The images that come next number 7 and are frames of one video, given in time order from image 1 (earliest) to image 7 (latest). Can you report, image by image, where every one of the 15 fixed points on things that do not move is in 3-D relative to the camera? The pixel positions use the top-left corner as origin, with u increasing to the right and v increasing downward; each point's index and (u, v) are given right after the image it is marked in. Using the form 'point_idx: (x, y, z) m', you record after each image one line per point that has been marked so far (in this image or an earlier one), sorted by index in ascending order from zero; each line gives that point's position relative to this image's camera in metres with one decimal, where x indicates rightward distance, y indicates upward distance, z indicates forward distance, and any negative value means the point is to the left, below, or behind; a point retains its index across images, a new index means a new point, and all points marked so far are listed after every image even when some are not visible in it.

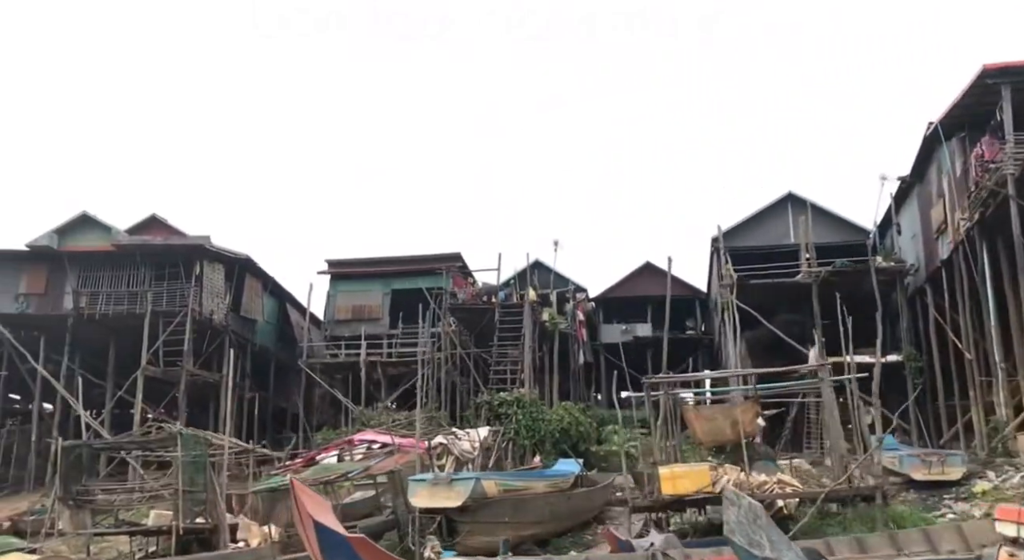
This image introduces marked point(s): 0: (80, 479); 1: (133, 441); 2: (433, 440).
0: (-7.1, -3.3, +13.4) m
1: (-6.3, -2.7, +13.4) m
2: (-1.2, -2.5, +12.3) m
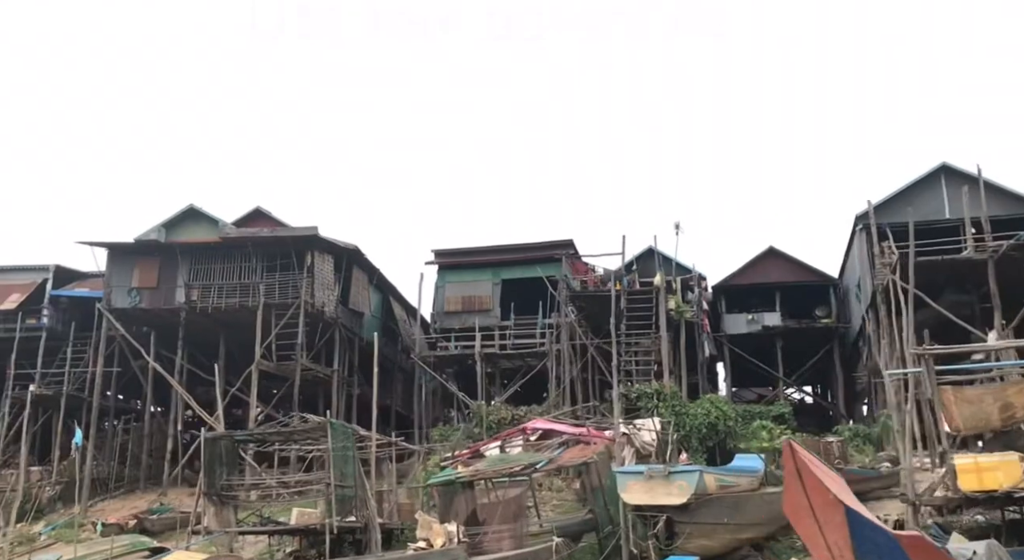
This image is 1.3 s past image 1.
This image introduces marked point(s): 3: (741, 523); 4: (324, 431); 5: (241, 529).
0: (-4.4, -3.0, +12.5) m
1: (-3.6, -2.3, +12.4) m
2: (+1.3, -2.0, +10.9) m
3: (+2.7, -2.8, +9.3) m
4: (-2.8, -2.3, +12.1) m
5: (-4.1, -3.8, +12.1) m
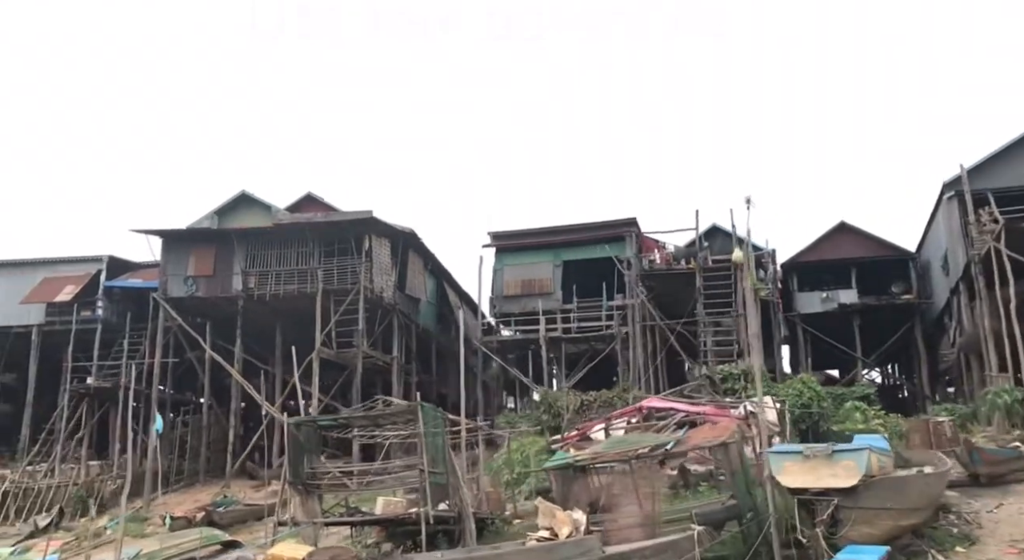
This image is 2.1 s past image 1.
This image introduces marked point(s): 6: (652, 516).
0: (-3.0, -2.6, +11.7) m
1: (-2.2, -2.0, +11.6) m
2: (+2.7, -1.6, +9.9) m
3: (+4.0, -2.4, +8.3) m
4: (-1.4, -1.9, +11.4) m
5: (-2.6, -3.4, +11.4) m
6: (+1.4, -2.4, +8.1) m
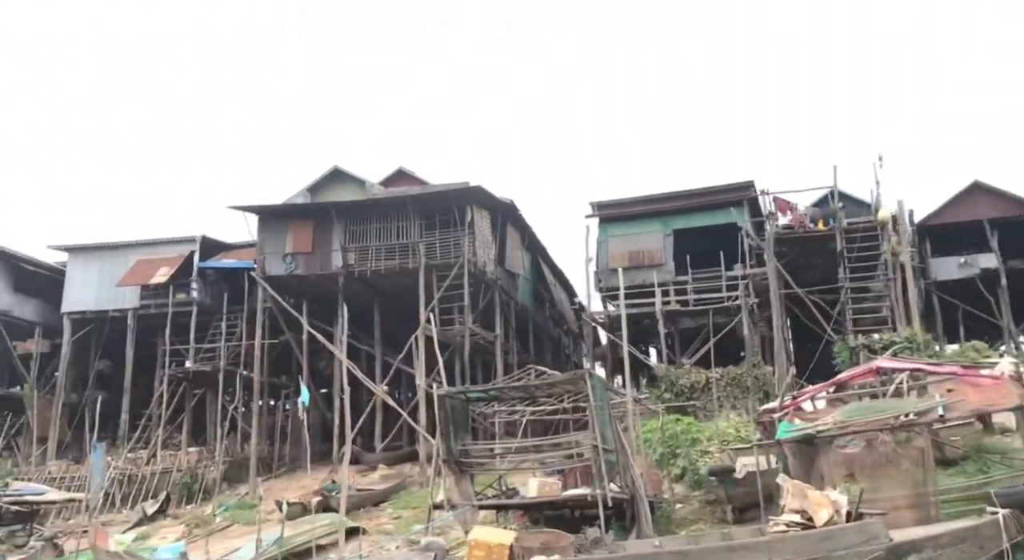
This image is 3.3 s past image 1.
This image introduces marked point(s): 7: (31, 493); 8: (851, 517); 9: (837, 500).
0: (-0.7, -2.1, +10.5) m
1: (+0.1, -1.4, +10.4) m
2: (+4.8, -0.9, +8.3) m
3: (+6.0, -1.7, +6.6) m
4: (+0.9, -1.3, +10.0) m
5: (-0.4, -2.8, +10.1) m
6: (+3.4, -1.8, +6.6) m
7: (-9.2, -4.1, +15.4) m
8: (+2.7, -1.9, +6.4) m
9: (+2.7, -1.8, +6.6) m
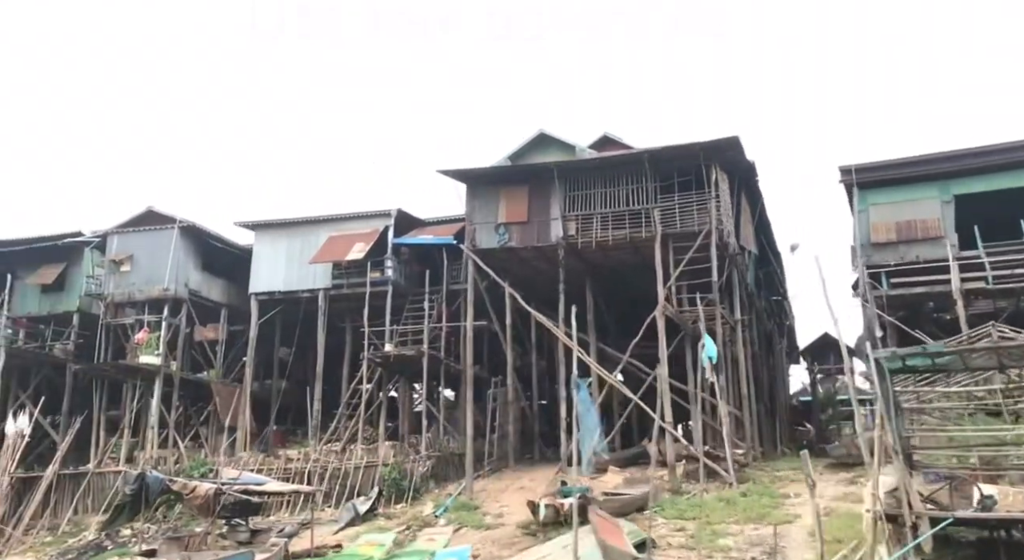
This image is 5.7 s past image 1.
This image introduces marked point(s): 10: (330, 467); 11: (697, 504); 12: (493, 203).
0: (+3.6, -1.3, +7.5) m
1: (+4.3, -0.6, +7.2) m
2: (+8.8, -0.1, +4.6) m
3: (+9.7, -0.9, +2.7) m
4: (+5.0, -0.6, +6.8) m
5: (+3.8, -2.1, +7.0) m
6: (+7.2, -1.0, +3.1) m
7: (-4.3, -3.4, +13.4) m
8: (+6.4, -1.1, +3.0) m
9: (+6.4, -1.0, +3.2) m
10: (-4.1, -4.3, +18.2) m
11: (+3.3, -4.0, +14.1) m
12: (-0.4, +1.8, +19.1) m
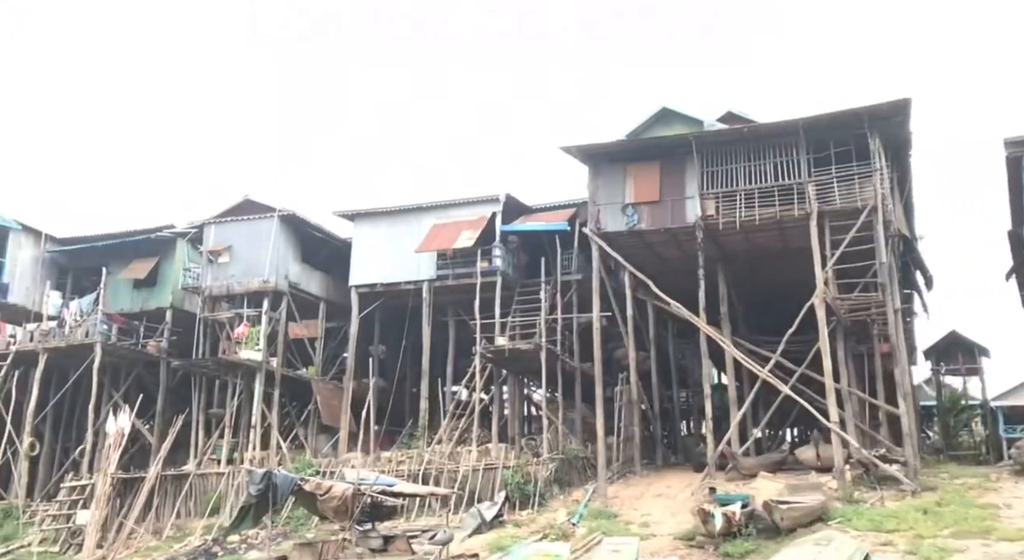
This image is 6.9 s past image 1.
0: (+5.6, -0.8, +5.6) m
1: (+6.4, -0.2, +5.3) m
2: (+10.6, +0.4, +2.4) m
3: (+11.5, -0.3, +0.4) m
4: (+7.0, -0.1, +4.8) m
5: (+5.9, -1.6, +5.1) m
6: (+8.9, -0.4, +1.0) m
7: (-1.8, -3.0, +11.9) m
8: (+8.2, -0.5, +0.9) m
9: (+8.2, -0.4, +1.1) m
10: (-1.4, -4.0, +16.7) m
11: (+5.8, -3.6, +12.2) m
12: (+2.4, +2.1, +17.5) m
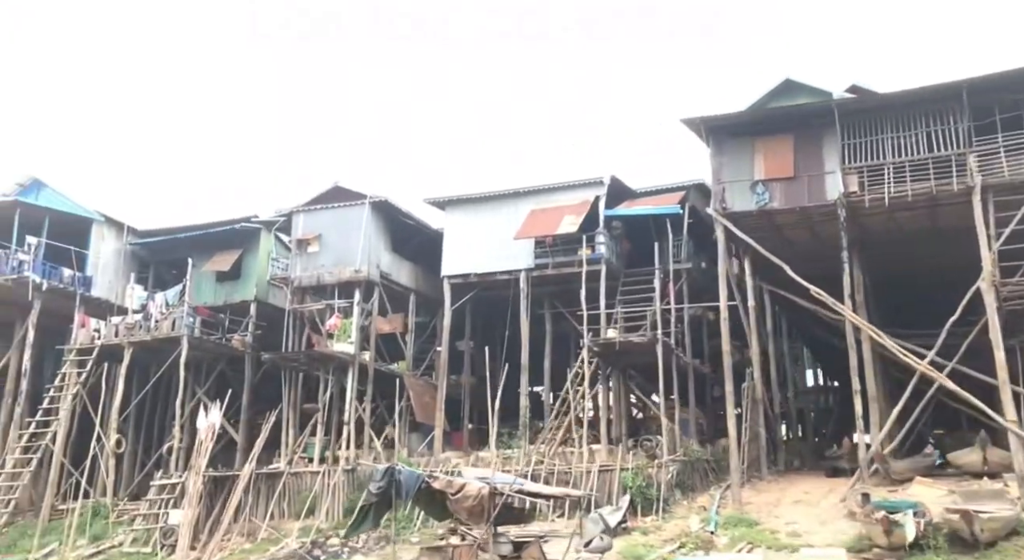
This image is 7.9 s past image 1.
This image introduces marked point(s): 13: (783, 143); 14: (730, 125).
0: (+7.2, -0.4, +3.9) m
1: (+7.9, +0.3, +3.5) m
2: (+12.0, +0.8, +0.4) m
3: (+12.7, +0.2, -1.6) m
4: (+8.5, +0.3, +3.0) m
5: (+7.4, -1.2, +3.4) m
6: (+10.2, 0.0, -0.9) m
7: (+0.2, -2.7, +10.7) m
8: (+9.4, -0.1, -0.9) m
9: (+9.4, 0.0, -0.7) m
10: (+0.9, -3.7, +15.4) m
11: (+7.8, -3.2, +10.5) m
12: (+4.7, +2.4, +15.9) m
13: (+5.3, +2.7, +15.7) m
14: (+4.3, +3.1, +16.0) m
